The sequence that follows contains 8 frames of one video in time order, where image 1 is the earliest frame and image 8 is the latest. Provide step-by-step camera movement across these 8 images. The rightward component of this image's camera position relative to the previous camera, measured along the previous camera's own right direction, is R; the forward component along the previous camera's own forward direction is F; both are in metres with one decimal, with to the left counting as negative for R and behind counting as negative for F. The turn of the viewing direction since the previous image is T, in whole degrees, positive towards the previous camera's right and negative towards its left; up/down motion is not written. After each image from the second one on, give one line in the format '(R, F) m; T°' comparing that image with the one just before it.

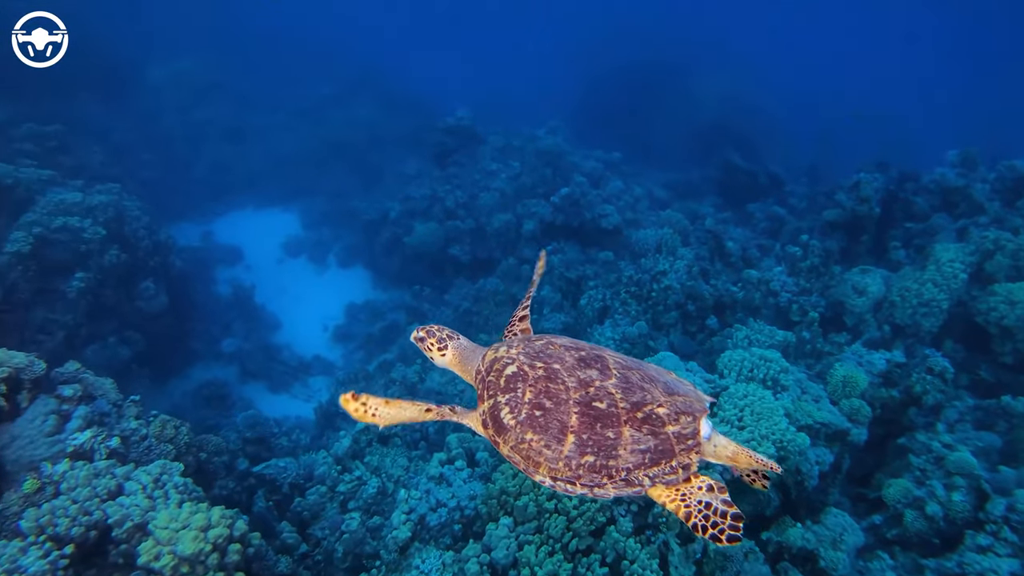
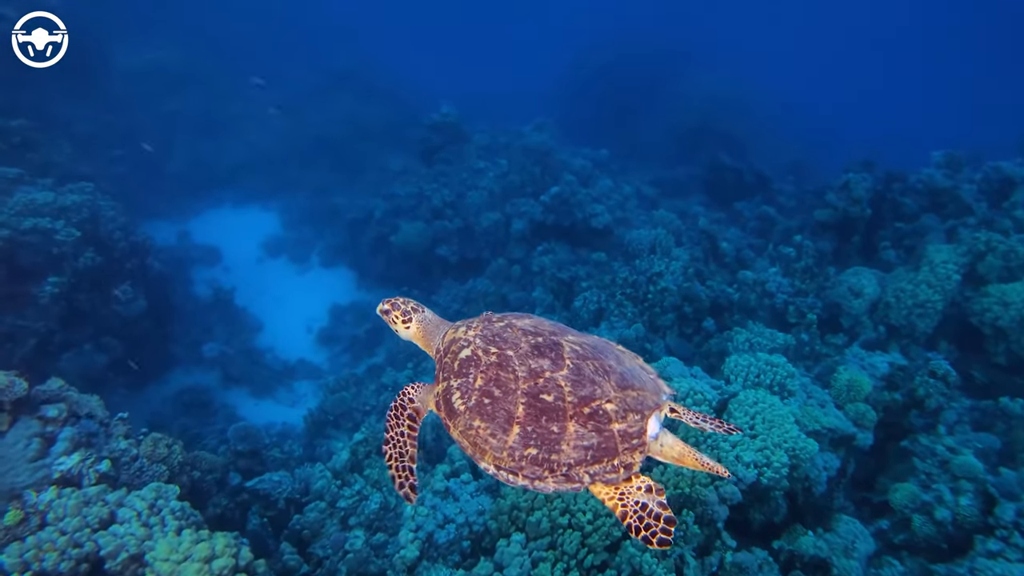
(-0.4, +0.2) m; +3°
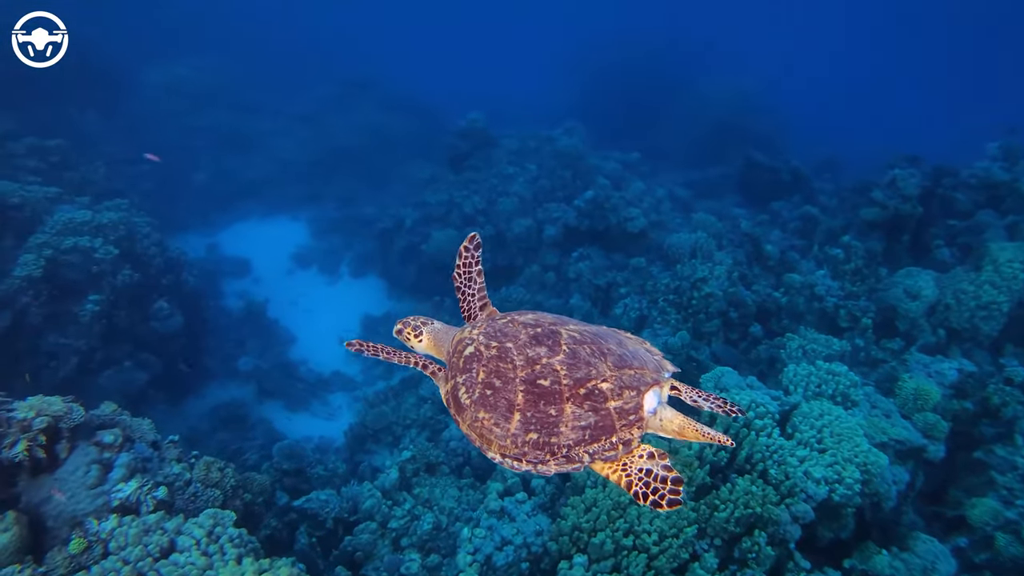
(-0.4, +0.2) m; -2°
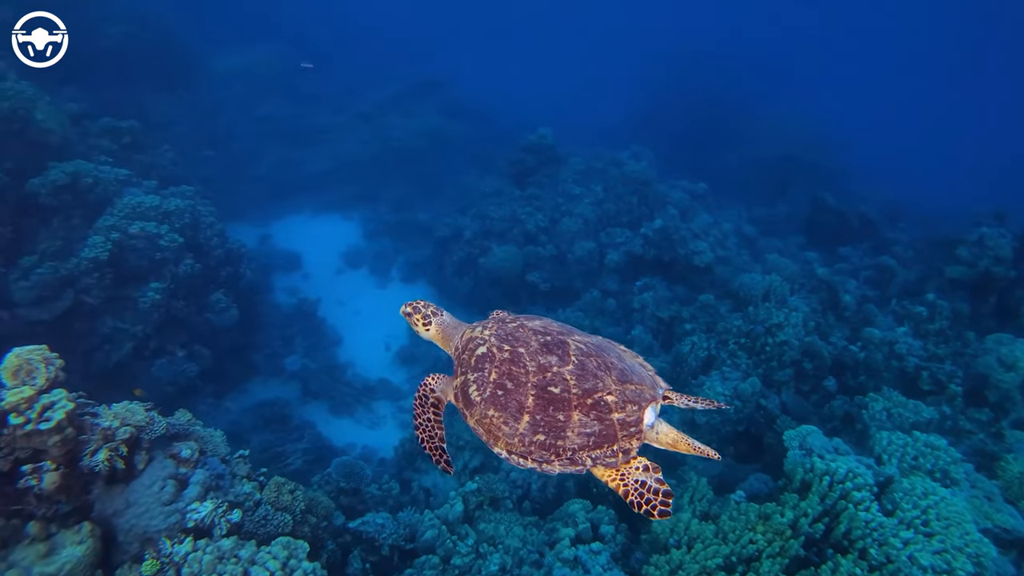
(-0.8, +0.3) m; -2°
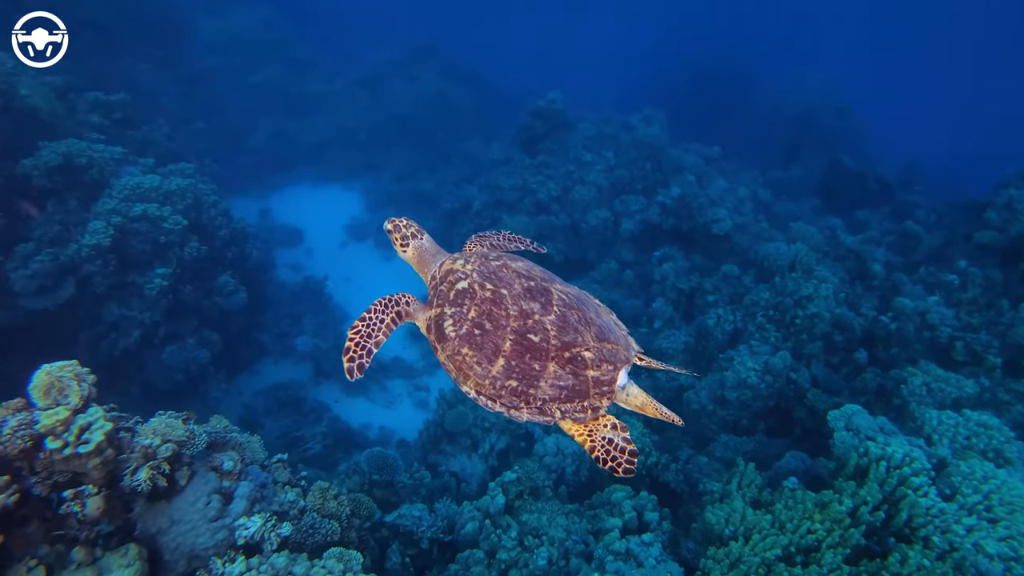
(-0.6, +0.4) m; +1°
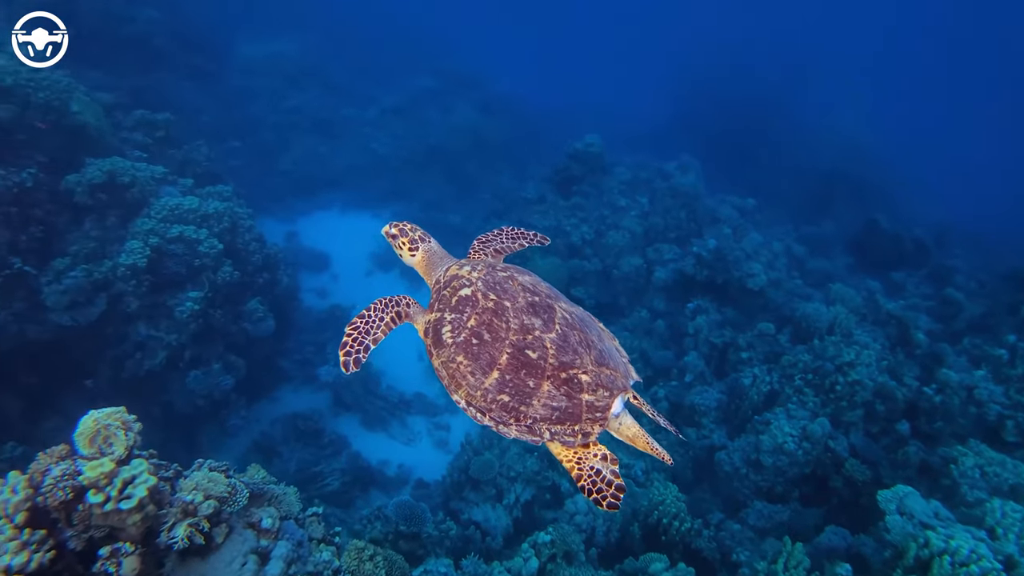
(-0.5, +0.2) m; -1°
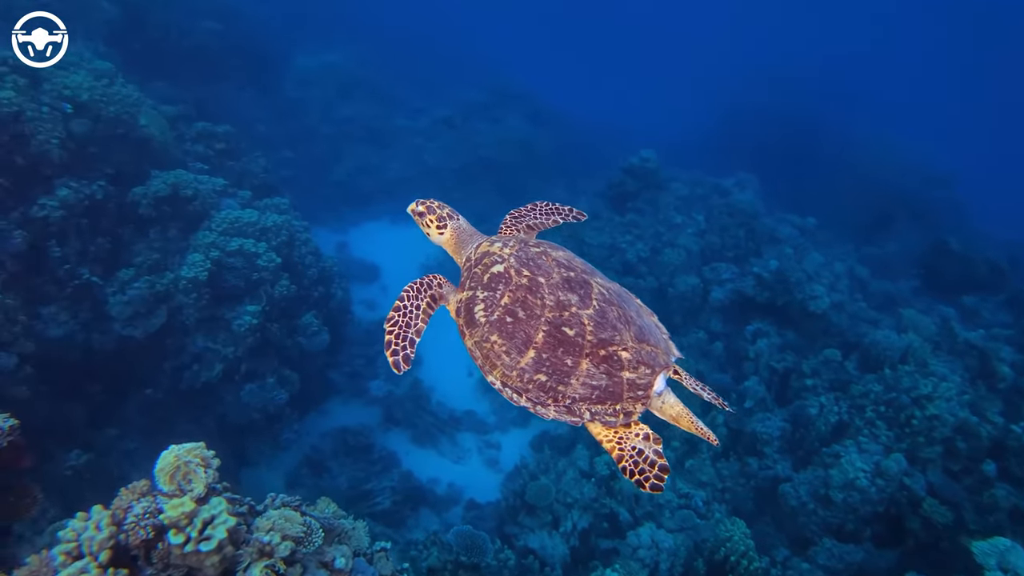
(-0.4, +0.2) m; -3°
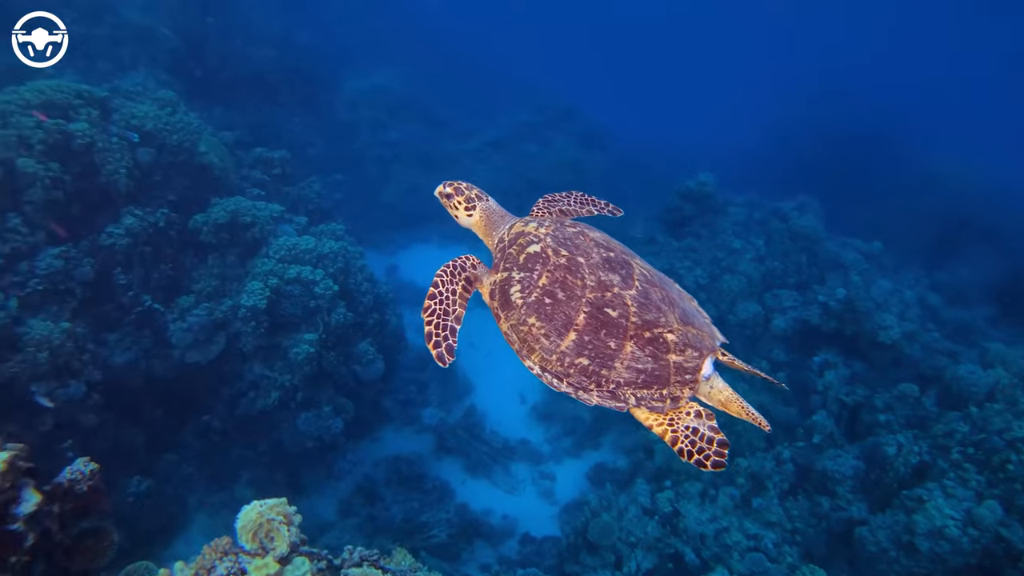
(-0.4, +0.2) m; -3°
